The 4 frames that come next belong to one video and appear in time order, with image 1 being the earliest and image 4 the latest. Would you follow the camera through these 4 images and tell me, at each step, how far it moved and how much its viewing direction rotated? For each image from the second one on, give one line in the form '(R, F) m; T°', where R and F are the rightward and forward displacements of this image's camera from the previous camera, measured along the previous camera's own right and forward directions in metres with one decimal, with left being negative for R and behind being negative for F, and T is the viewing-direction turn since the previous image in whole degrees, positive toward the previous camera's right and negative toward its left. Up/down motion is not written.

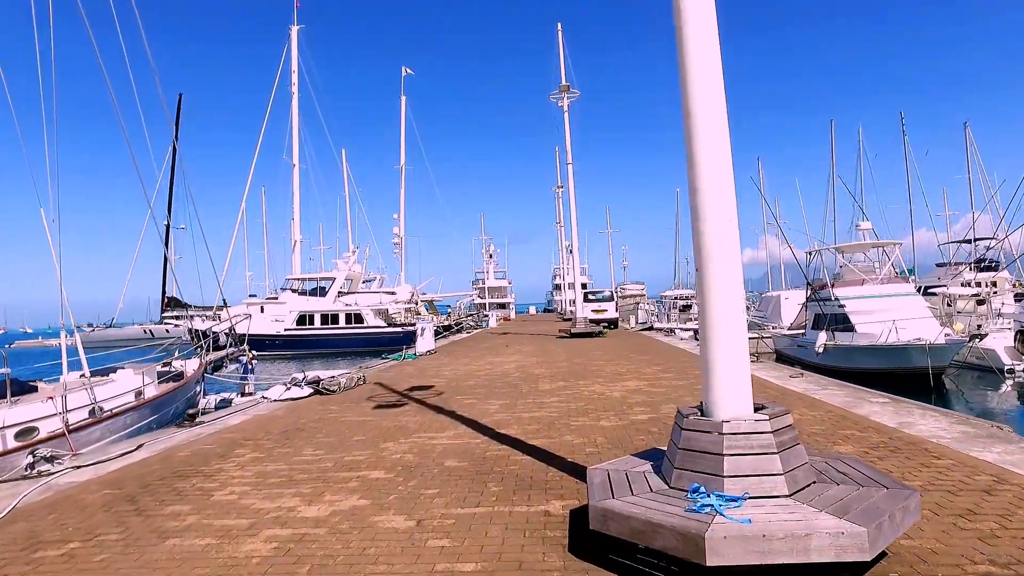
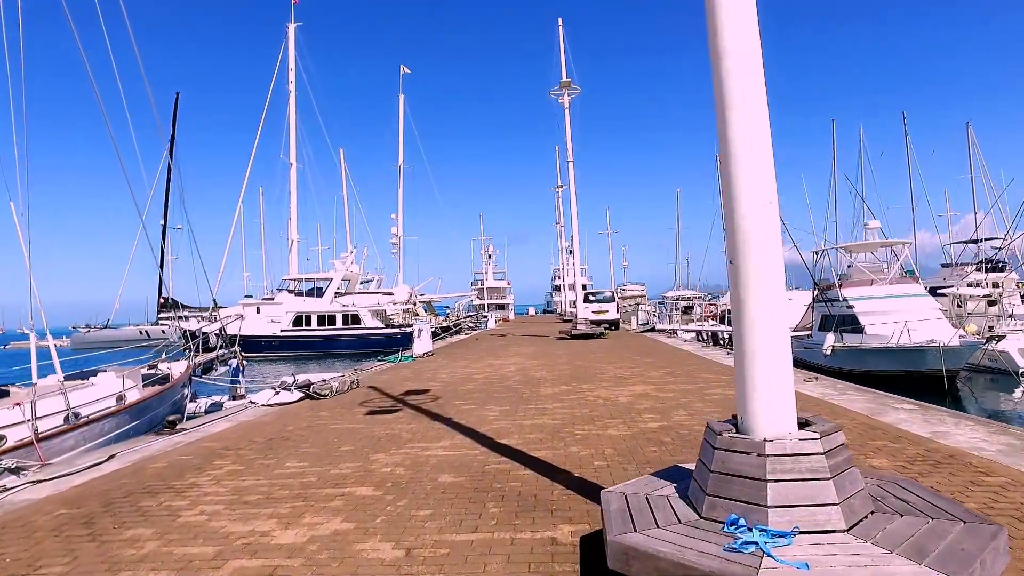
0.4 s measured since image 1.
(0.0, +0.5) m; 0°
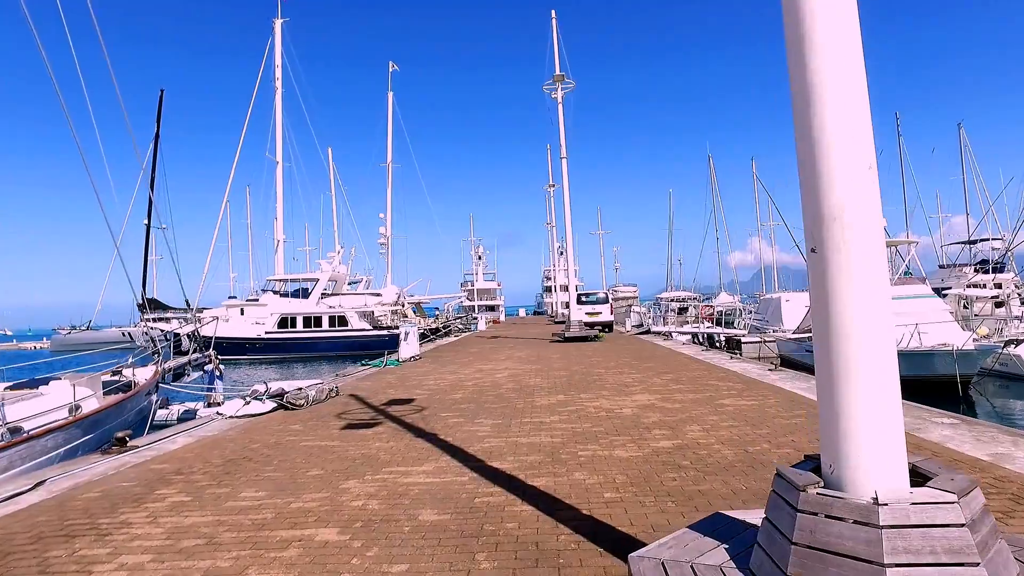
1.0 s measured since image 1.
(0.0, +0.9) m; +1°
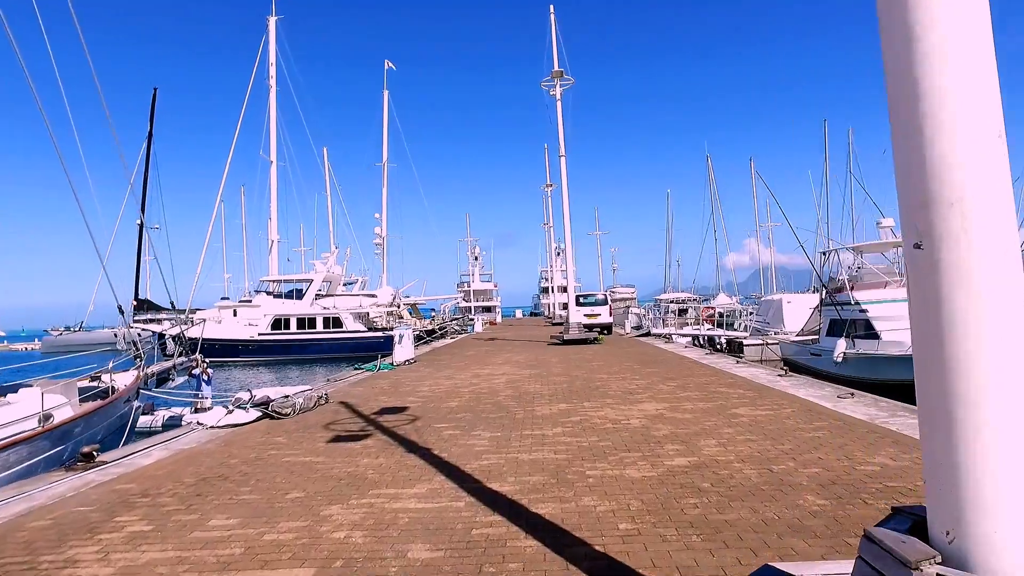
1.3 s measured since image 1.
(0.0, +0.6) m; 0°
